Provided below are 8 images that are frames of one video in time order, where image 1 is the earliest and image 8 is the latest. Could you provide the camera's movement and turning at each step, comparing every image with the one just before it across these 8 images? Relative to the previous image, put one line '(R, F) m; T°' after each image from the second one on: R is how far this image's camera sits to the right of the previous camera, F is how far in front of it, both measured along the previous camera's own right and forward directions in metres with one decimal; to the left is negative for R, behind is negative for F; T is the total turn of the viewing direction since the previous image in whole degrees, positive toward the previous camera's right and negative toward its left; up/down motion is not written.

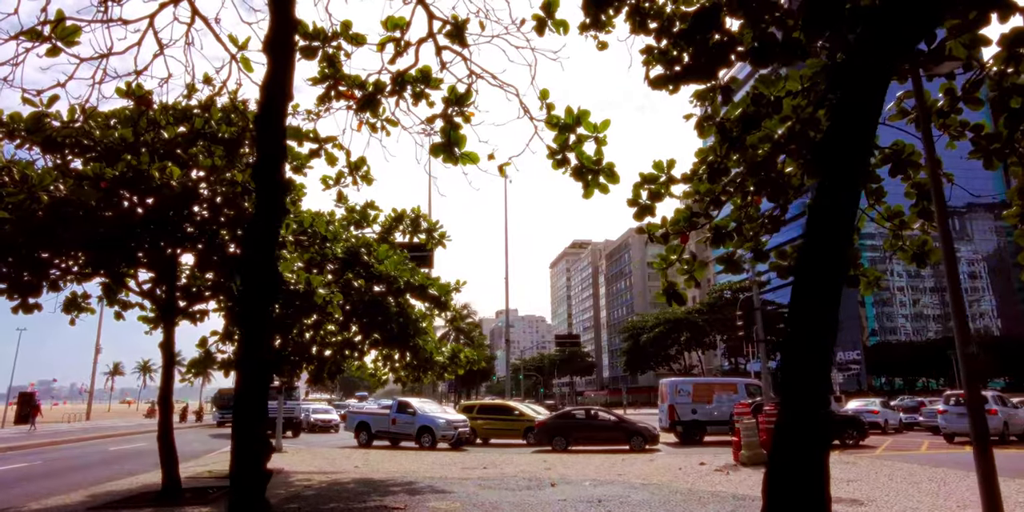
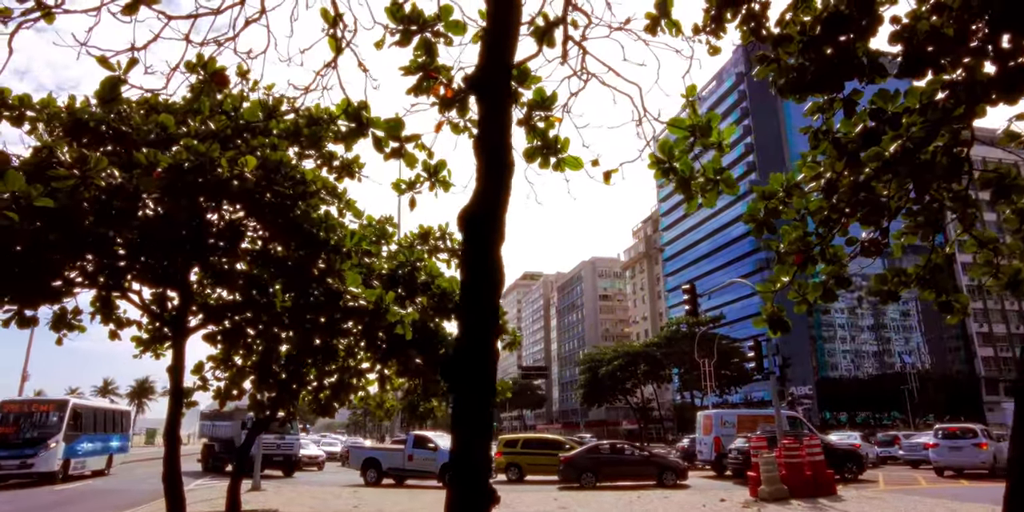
(-1.4, +0.7) m; +5°
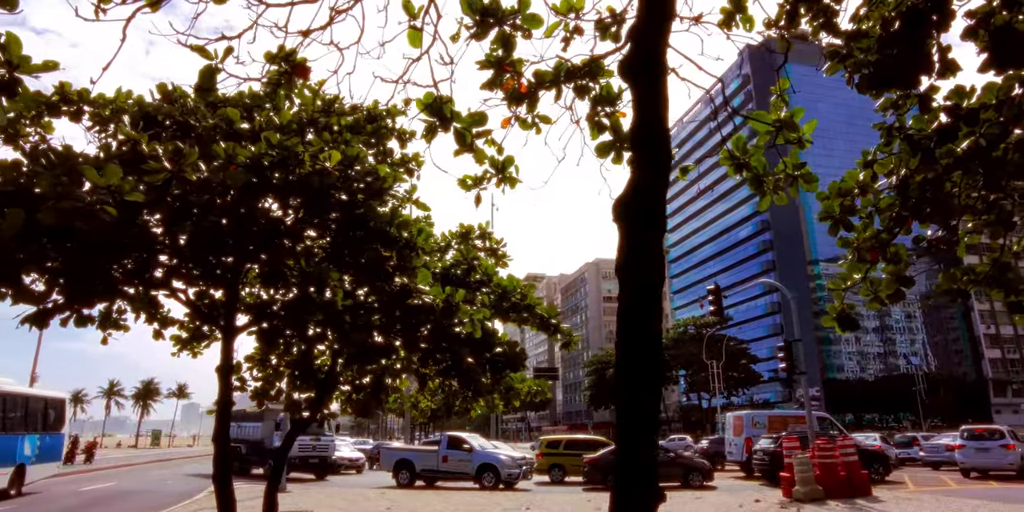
(-0.6, +0.1) m; 0°
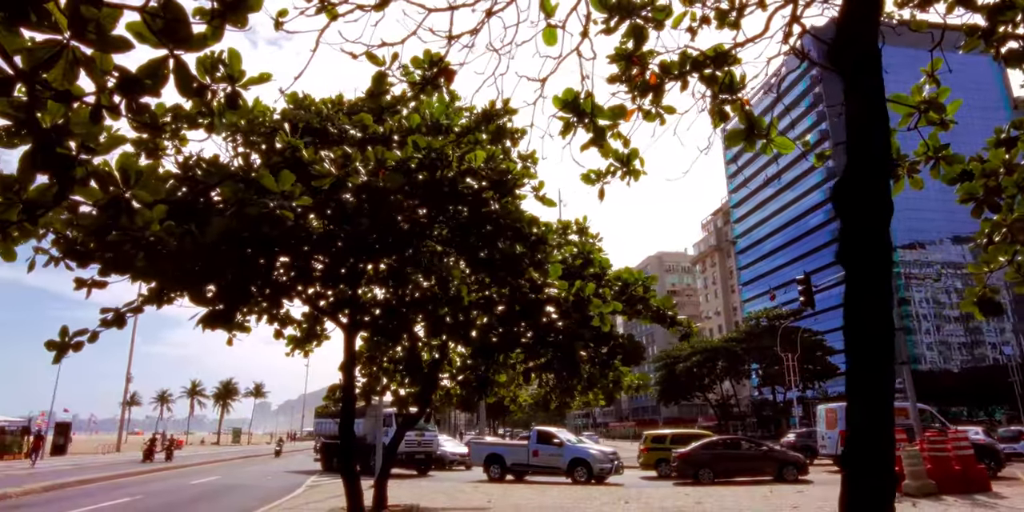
(-0.6, -0.1) m; -5°
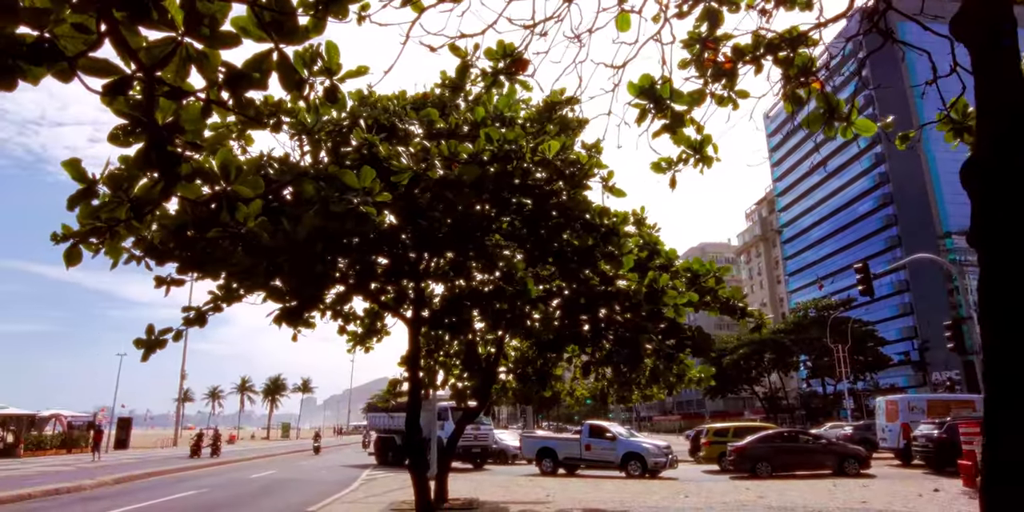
(-0.3, +0.1) m; -3°
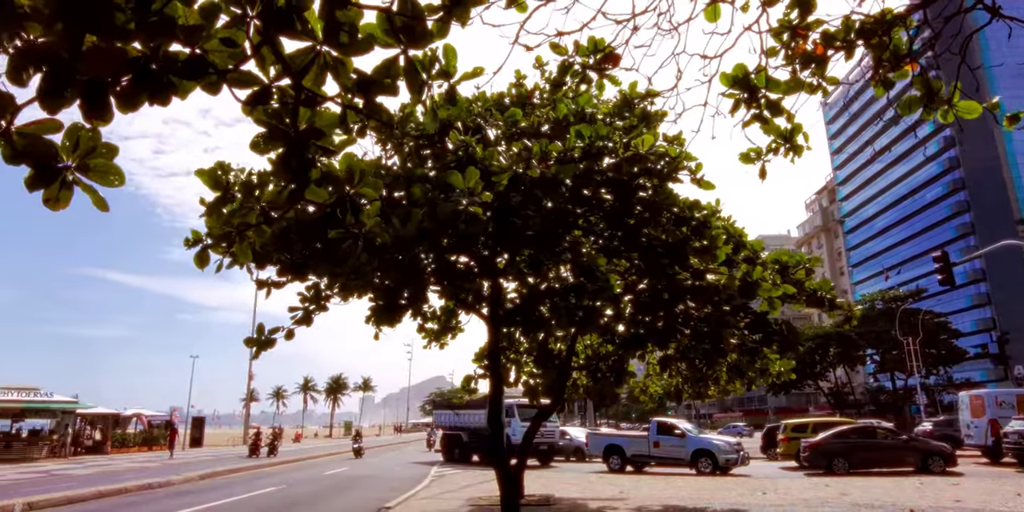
(-0.3, 0.0) m; -4°
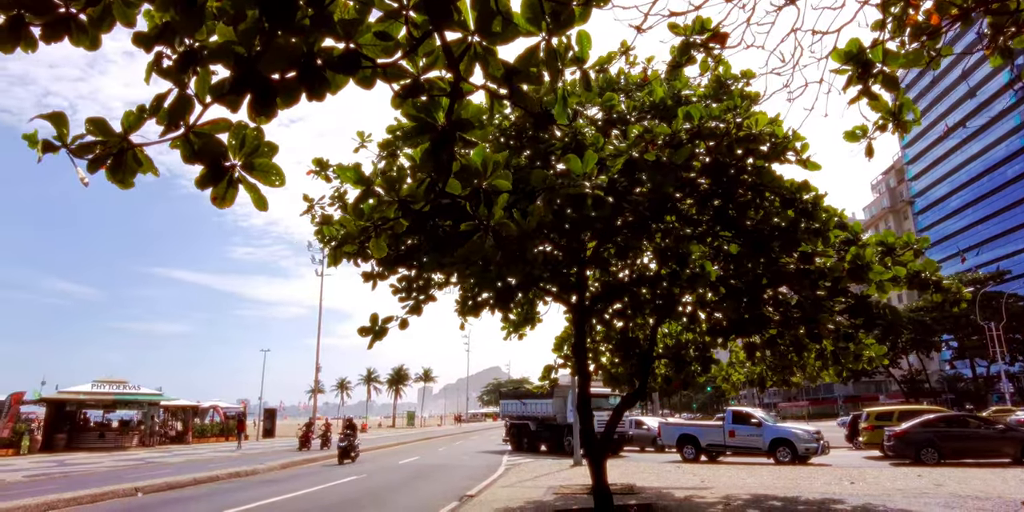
(-0.4, 0.0) m; -4°
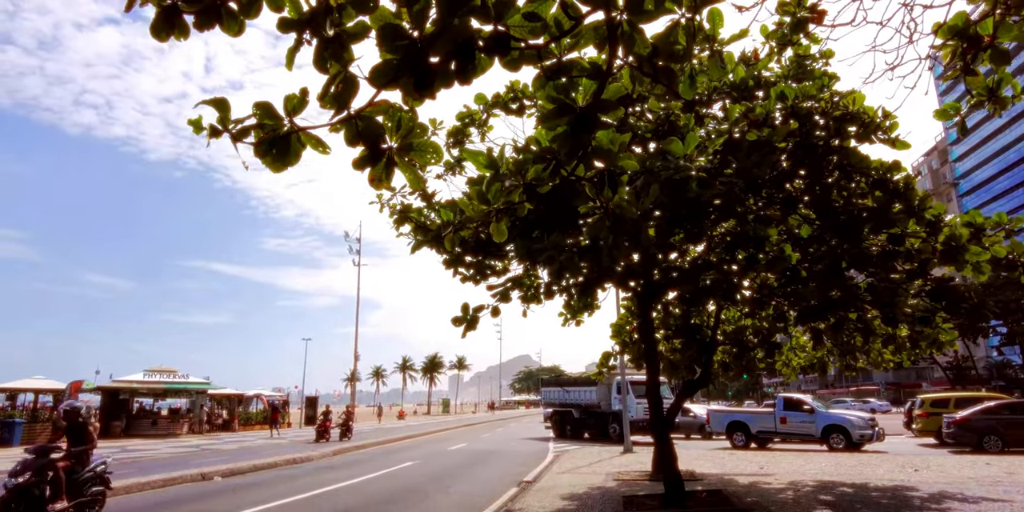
(-0.5, 0.0) m; -2°
